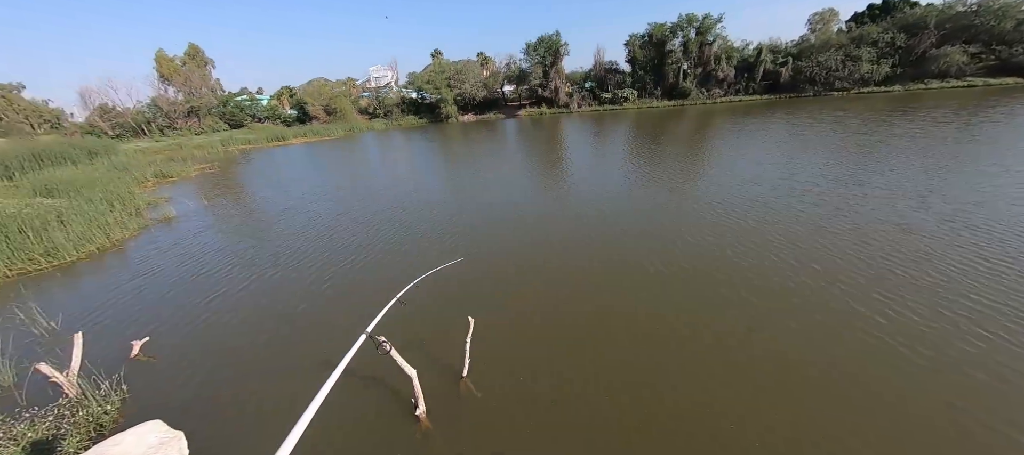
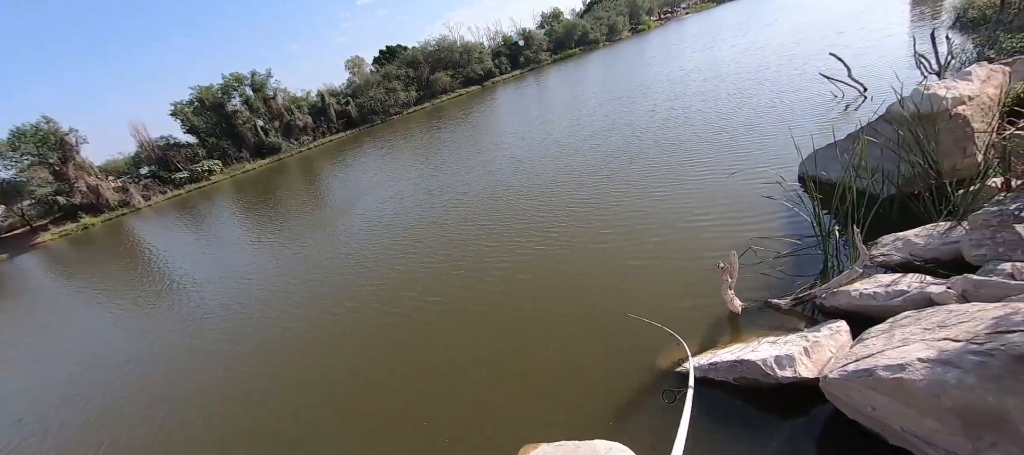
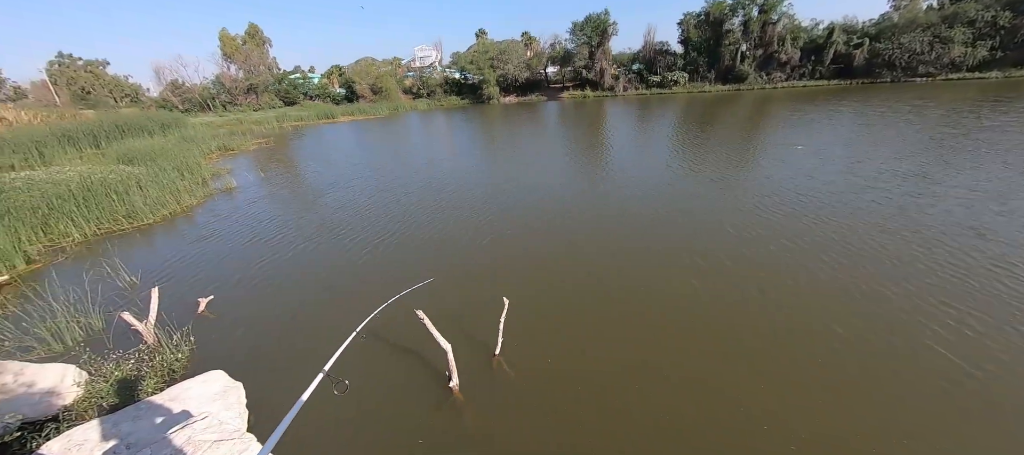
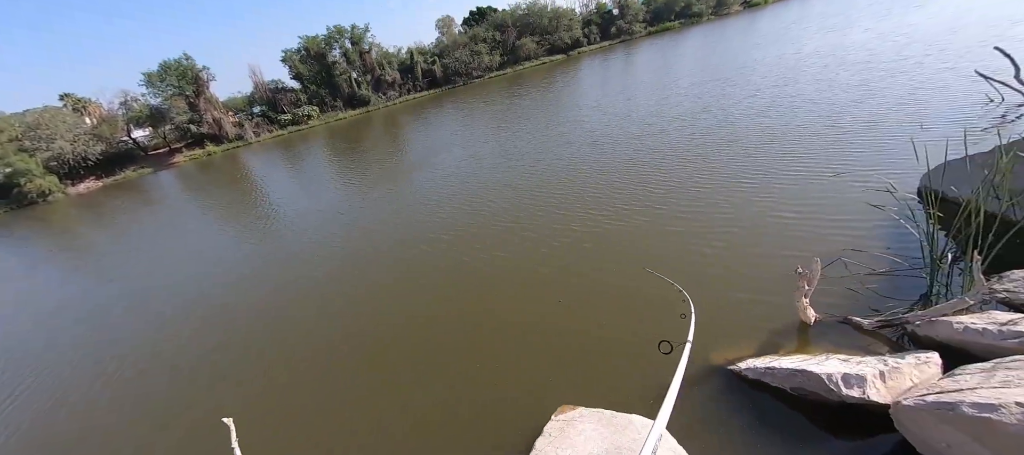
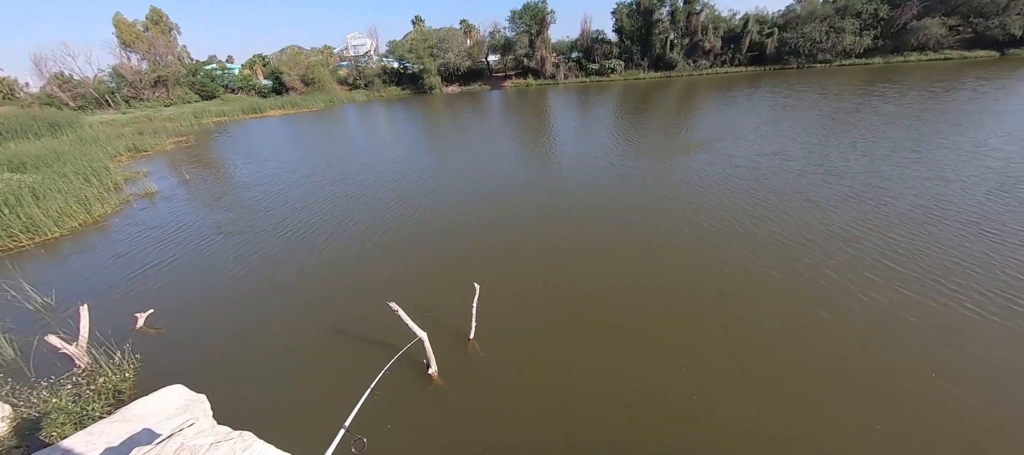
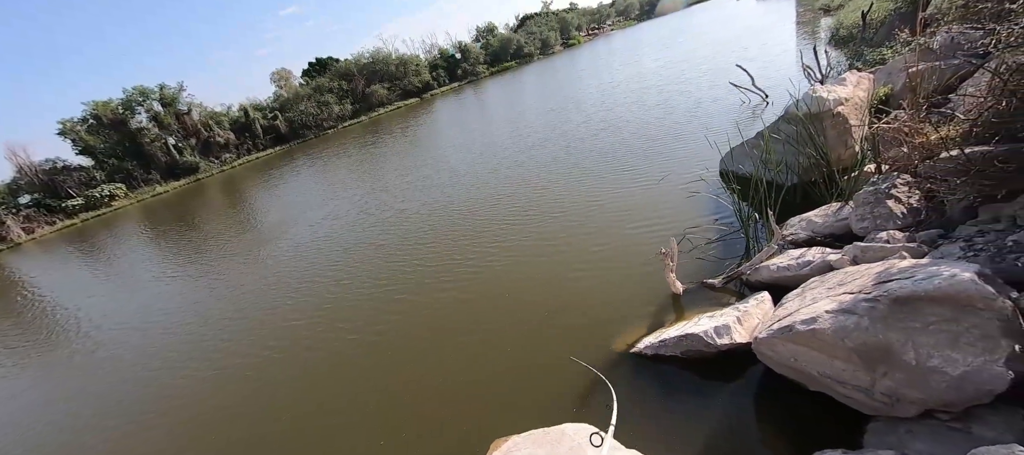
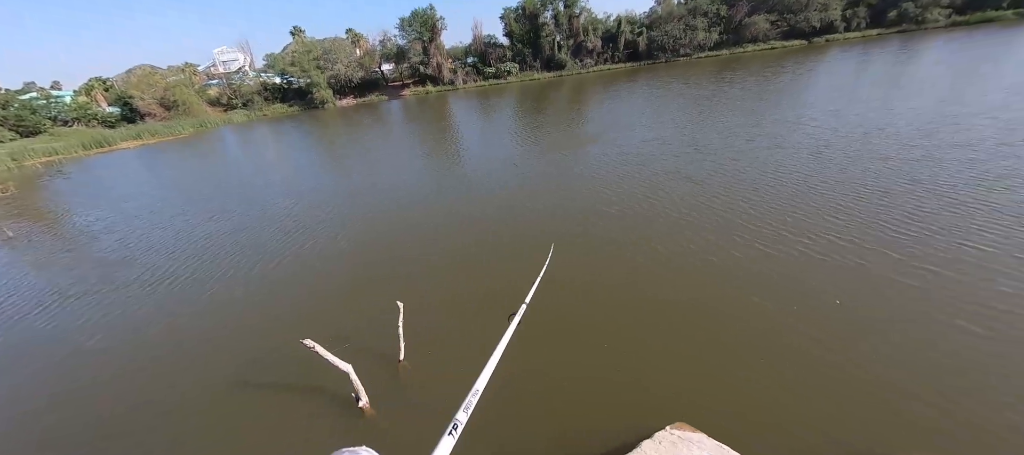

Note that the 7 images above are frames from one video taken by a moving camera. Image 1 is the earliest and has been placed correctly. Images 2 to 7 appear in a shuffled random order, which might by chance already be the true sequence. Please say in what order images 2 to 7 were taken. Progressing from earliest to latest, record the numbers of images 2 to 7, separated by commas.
3, 5, 7, 4, 2, 6
